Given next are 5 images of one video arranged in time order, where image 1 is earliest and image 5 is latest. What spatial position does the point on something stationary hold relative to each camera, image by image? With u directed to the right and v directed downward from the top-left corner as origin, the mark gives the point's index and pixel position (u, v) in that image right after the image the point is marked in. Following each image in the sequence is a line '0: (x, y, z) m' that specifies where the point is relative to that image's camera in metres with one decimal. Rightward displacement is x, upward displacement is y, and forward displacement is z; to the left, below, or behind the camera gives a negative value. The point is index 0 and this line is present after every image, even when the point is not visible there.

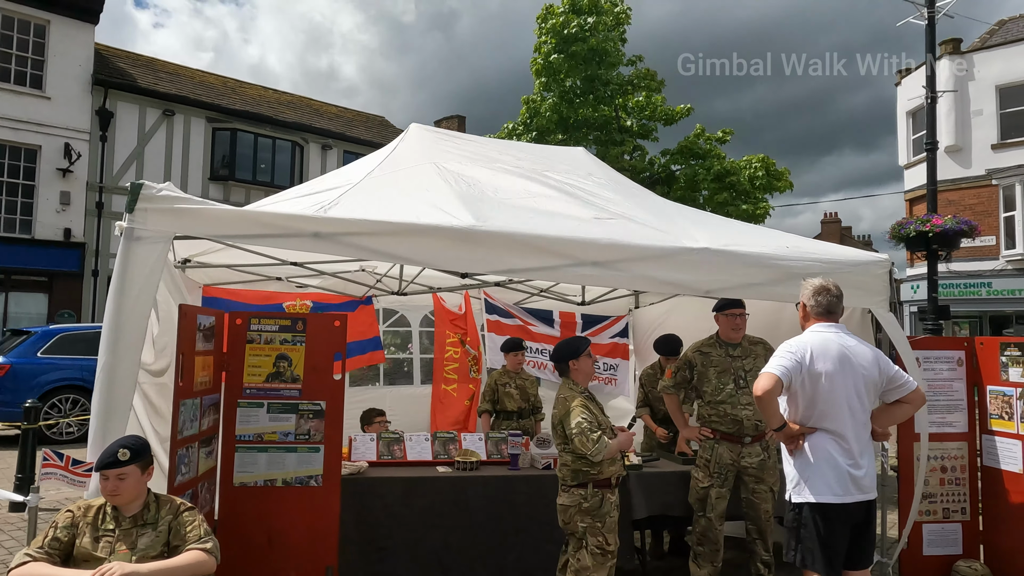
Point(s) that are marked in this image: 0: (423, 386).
0: (-1.1, -1.2, +7.8) m
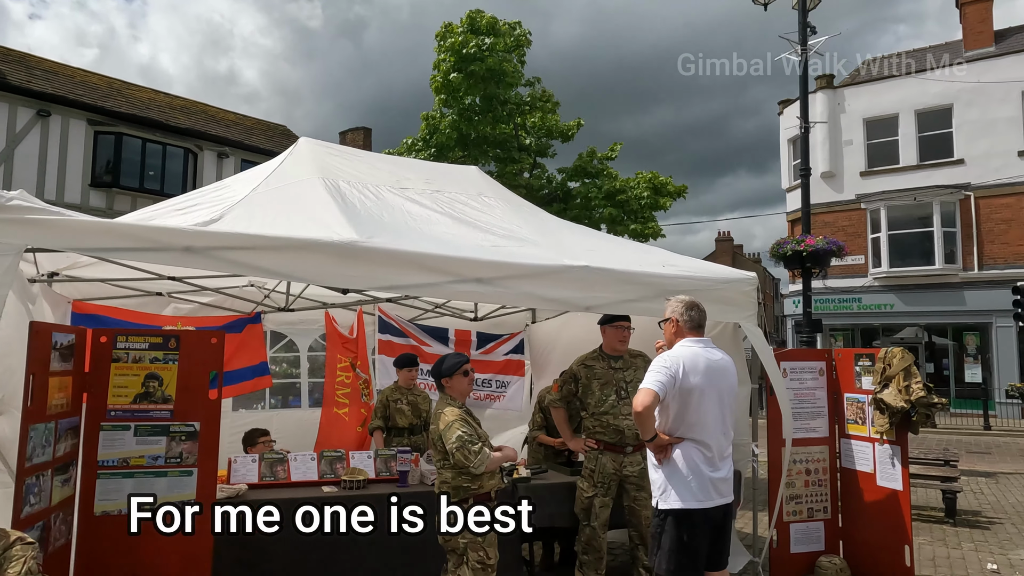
0: (-2.3, -1.4, +7.6) m
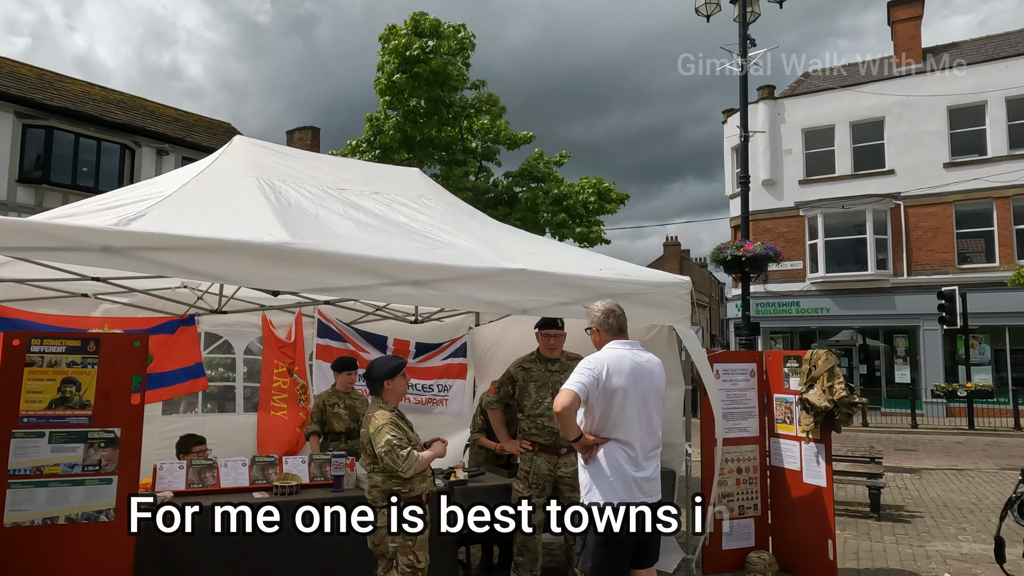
0: (-3.0, -1.4, +7.4) m
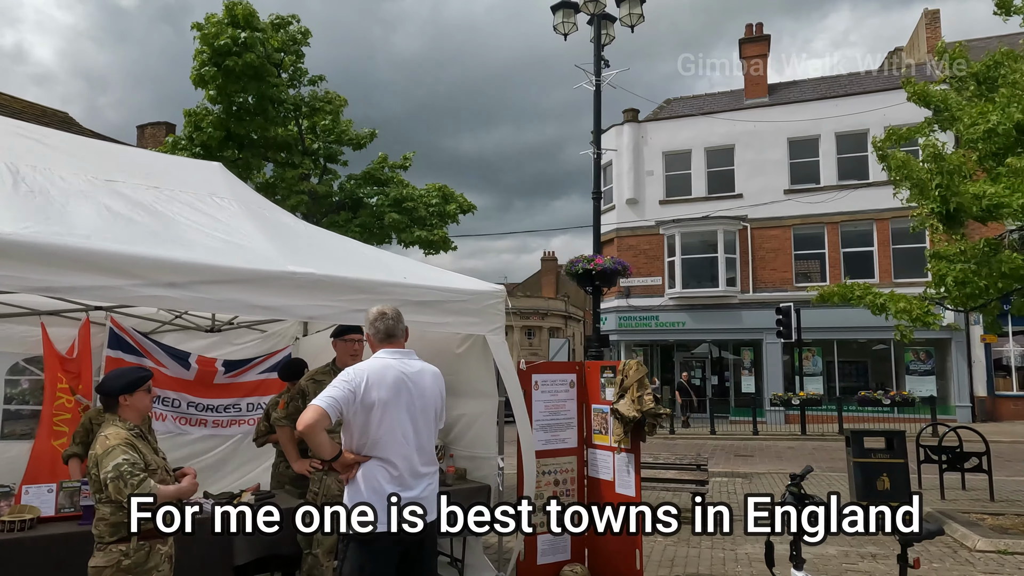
0: (-4.8, -1.4, +6.5) m
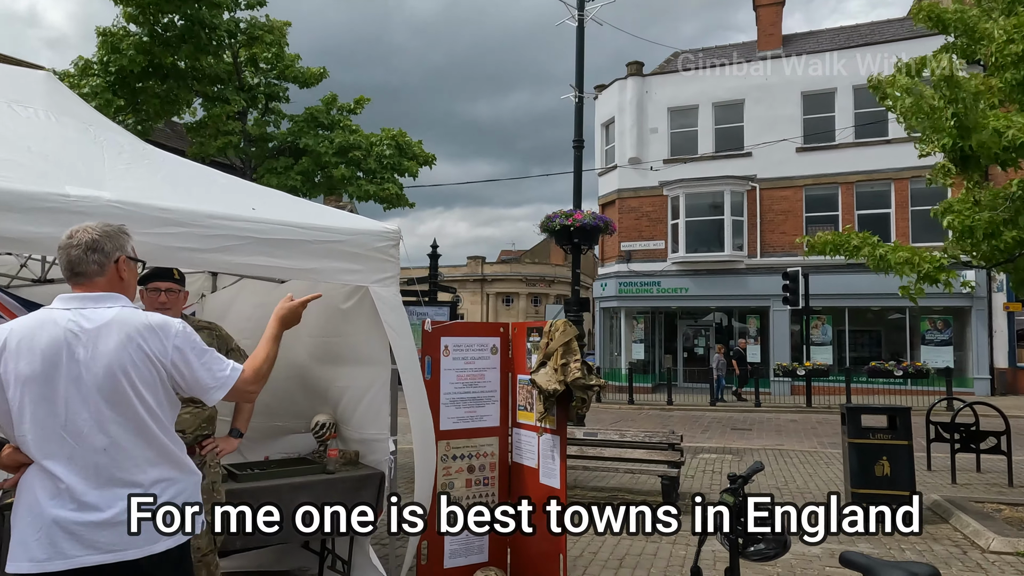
0: (-5.5, -1.0, +5.5) m
